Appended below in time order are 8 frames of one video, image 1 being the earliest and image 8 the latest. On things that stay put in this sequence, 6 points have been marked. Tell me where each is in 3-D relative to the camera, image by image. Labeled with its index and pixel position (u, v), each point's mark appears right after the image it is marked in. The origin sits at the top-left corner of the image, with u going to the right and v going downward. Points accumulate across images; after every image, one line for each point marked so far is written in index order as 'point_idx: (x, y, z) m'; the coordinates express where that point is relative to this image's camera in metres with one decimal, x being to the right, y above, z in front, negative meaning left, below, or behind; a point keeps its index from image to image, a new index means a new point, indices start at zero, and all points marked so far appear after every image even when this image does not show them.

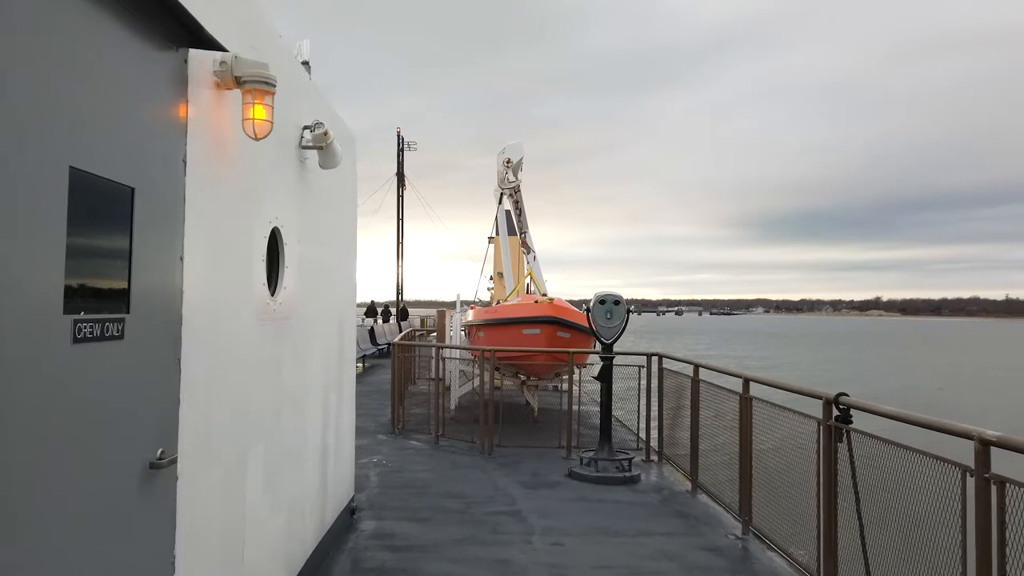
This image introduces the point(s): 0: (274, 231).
0: (-1.1, +0.3, +3.4) m
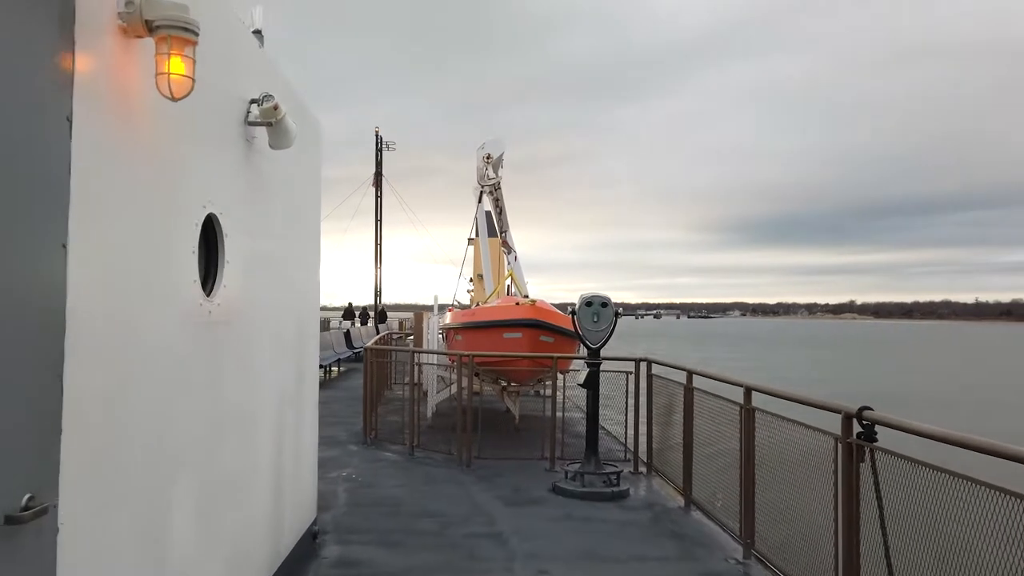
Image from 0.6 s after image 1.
0: (-1.2, +0.3, +2.9) m
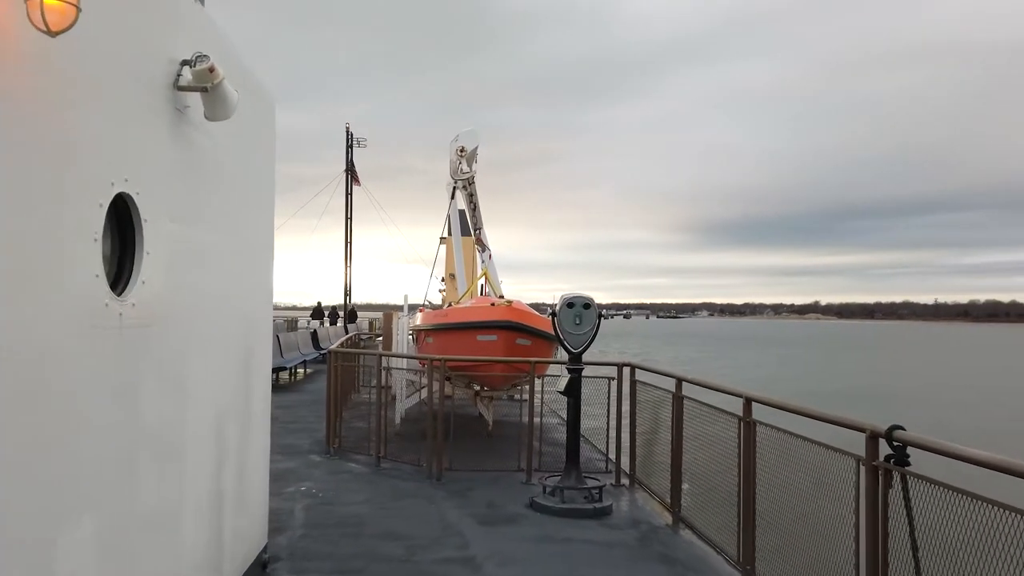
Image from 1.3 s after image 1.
0: (-1.2, +0.3, +2.3) m
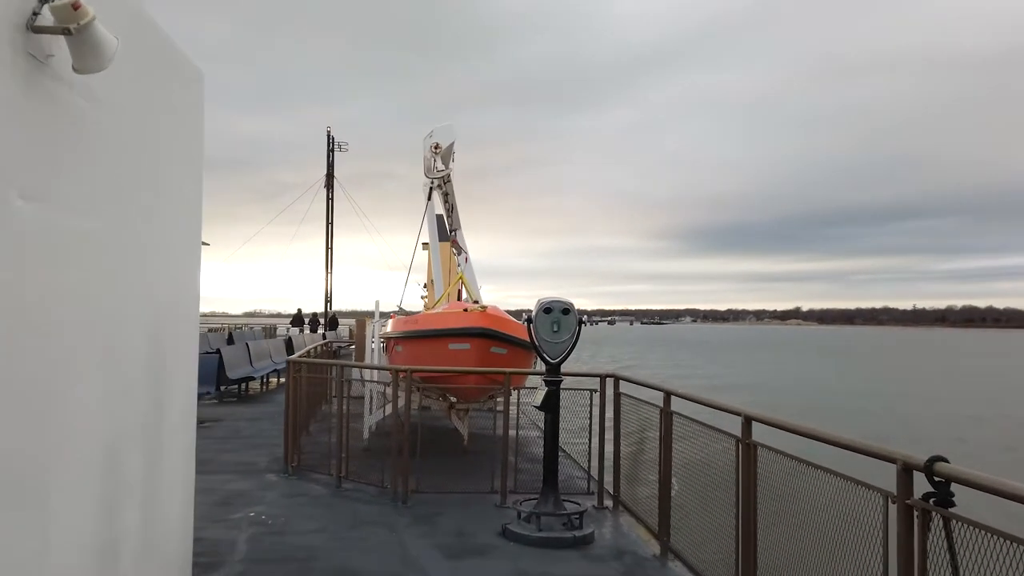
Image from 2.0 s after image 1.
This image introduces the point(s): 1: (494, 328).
0: (-1.4, +0.3, +1.8) m
1: (-0.2, -0.4, +7.5) m
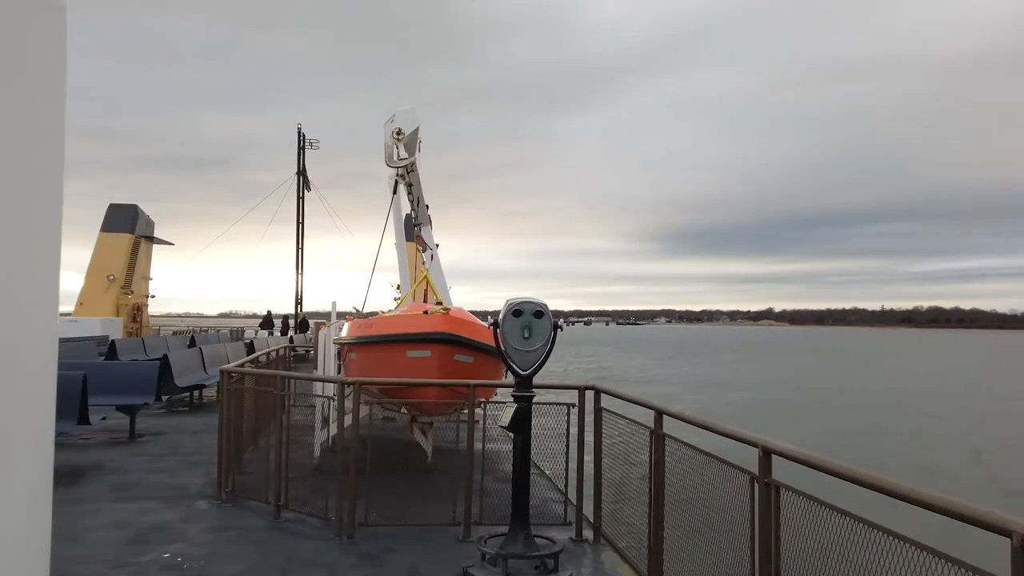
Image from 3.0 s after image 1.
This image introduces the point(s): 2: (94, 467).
0: (-1.5, +0.3, +0.9) m
1: (-0.5, -0.4, +6.6) m
2: (-4.3, -1.9, +7.6) m
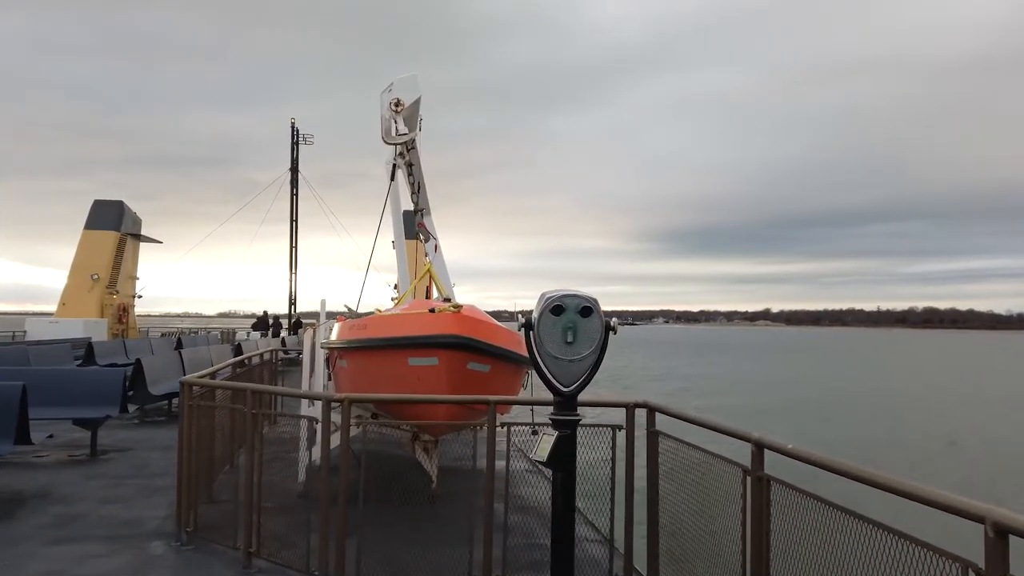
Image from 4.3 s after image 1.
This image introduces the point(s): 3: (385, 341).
0: (-1.3, +0.4, -0.3) m
1: (-0.3, -0.4, +5.5) m
2: (-4.1, -1.8, +6.4) m
3: (-1.0, -0.4, +5.6) m
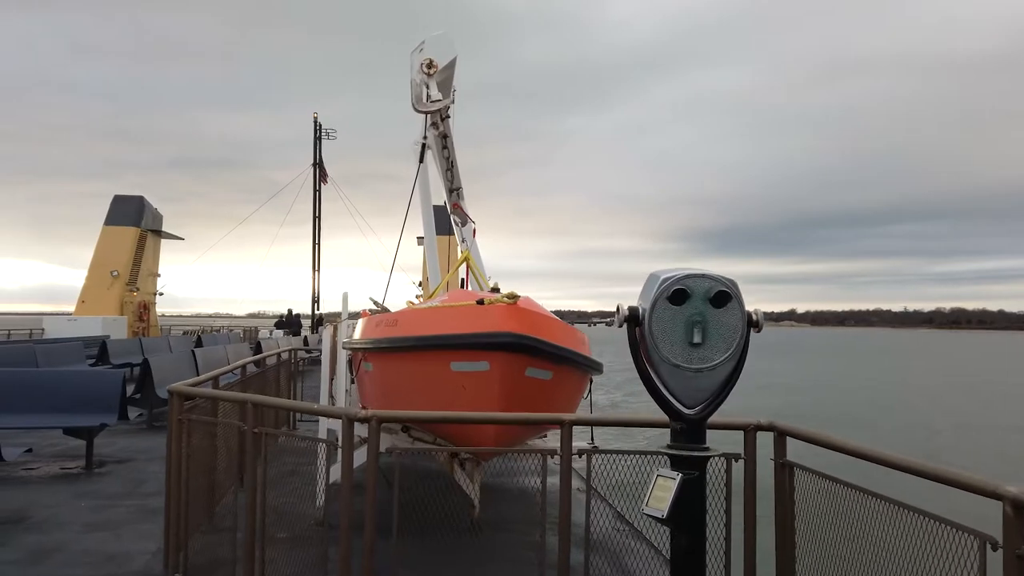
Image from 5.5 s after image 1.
0: (-1.1, +0.4, -1.3) m
1: (+0.1, -0.3, +4.4) m
2: (-3.7, -1.7, +5.5) m
3: (-0.6, -0.3, +4.5) m
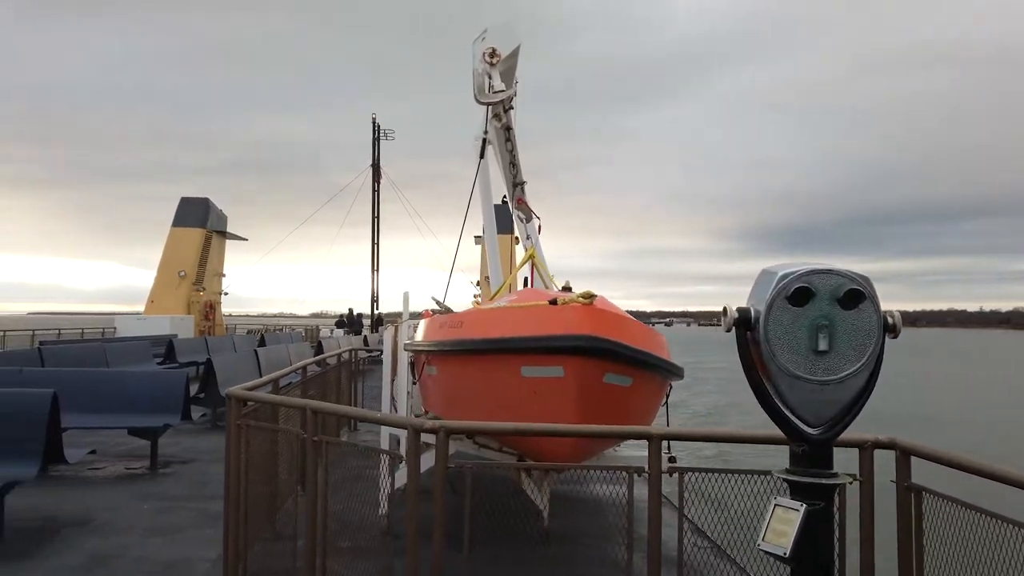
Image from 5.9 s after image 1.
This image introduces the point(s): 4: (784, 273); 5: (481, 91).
0: (-1.1, +0.4, -1.5) m
1: (+0.5, -0.3, +4.1) m
2: (-3.2, -1.7, +5.4) m
3: (-0.1, -0.3, +4.2) m
4: (+0.8, +0.1, +2.1) m
5: (-0.3, +1.7, +6.5) m
